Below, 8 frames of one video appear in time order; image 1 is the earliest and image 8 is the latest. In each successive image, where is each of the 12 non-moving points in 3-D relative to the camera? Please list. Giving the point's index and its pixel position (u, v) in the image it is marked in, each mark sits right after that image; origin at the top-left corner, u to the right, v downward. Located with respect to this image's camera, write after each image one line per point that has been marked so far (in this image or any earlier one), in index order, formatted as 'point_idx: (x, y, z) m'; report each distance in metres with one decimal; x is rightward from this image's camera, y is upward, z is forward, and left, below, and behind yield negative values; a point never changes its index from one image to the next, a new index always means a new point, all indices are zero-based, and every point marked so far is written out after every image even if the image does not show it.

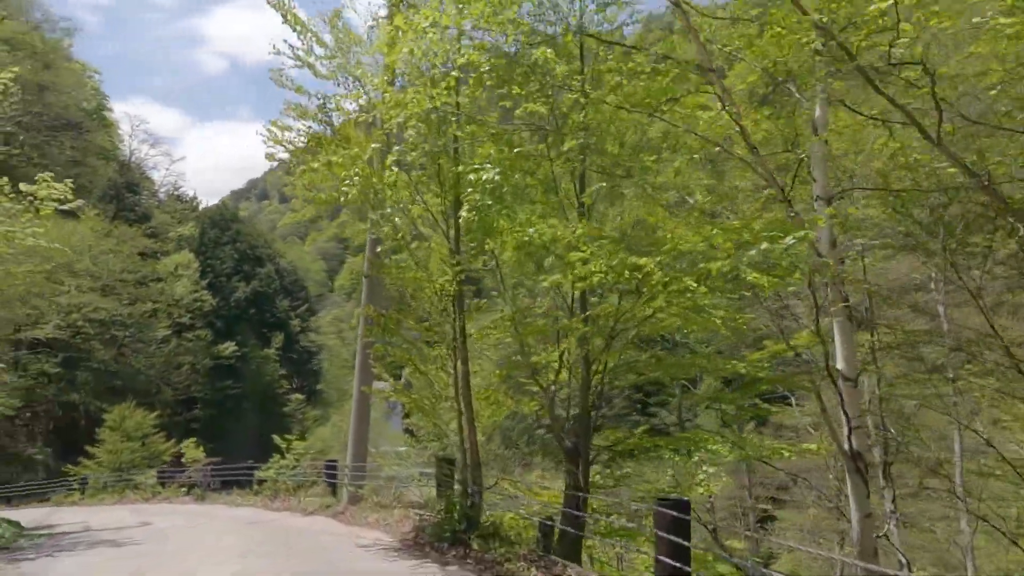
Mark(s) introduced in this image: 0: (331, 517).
0: (-3.2, -4.1, +11.5) m
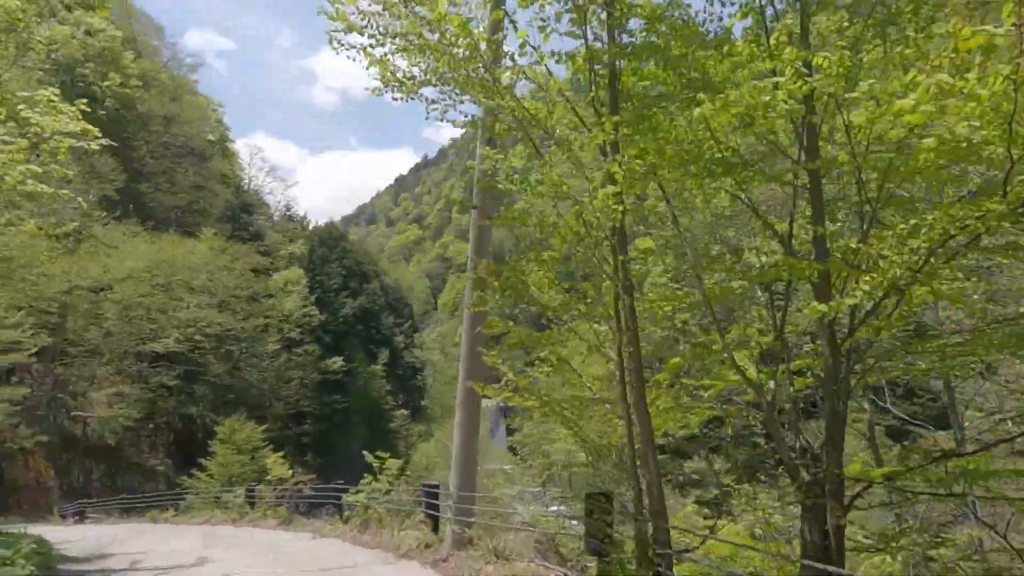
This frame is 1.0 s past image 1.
0: (-1.2, -4.1, +10.1) m
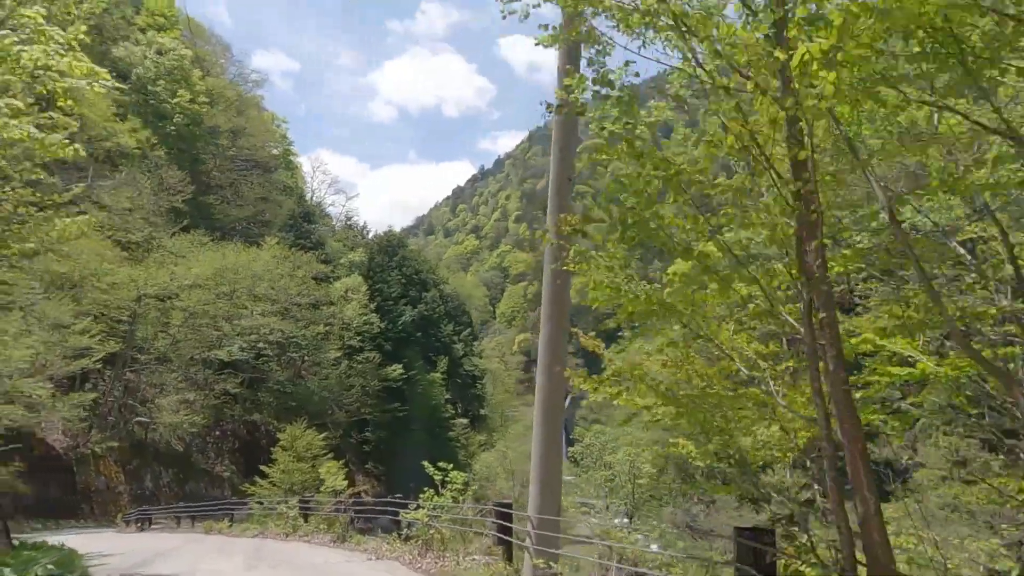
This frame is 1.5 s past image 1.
0: (-0.2, -4.0, +9.2) m
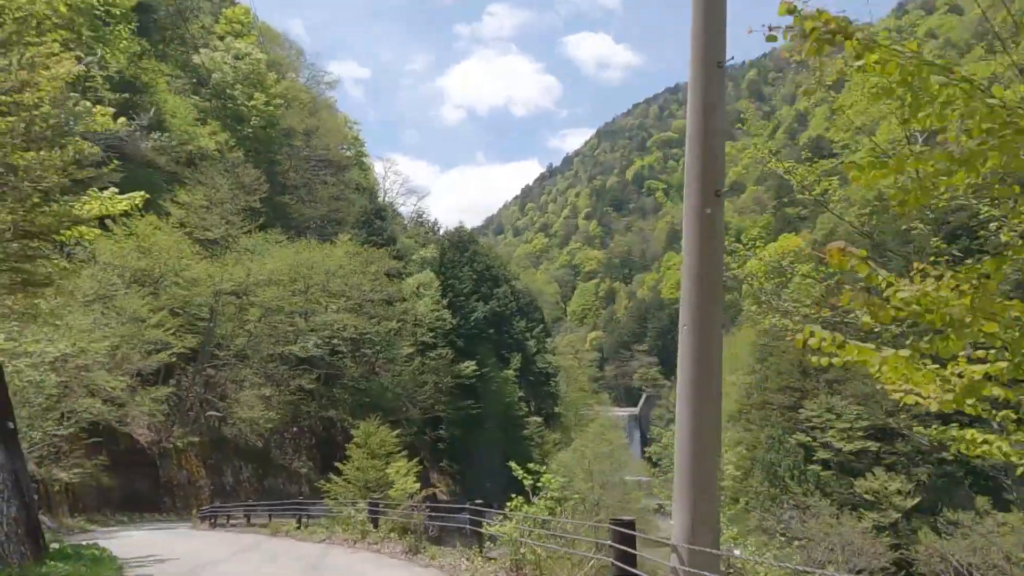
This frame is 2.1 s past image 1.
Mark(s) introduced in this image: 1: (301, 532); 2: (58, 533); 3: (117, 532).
0: (+1.0, -3.7, +8.0) m
1: (-4.7, -5.4, +14.6) m
2: (-9.9, -5.3, +14.4) m
3: (-9.1, -5.6, +15.2) m
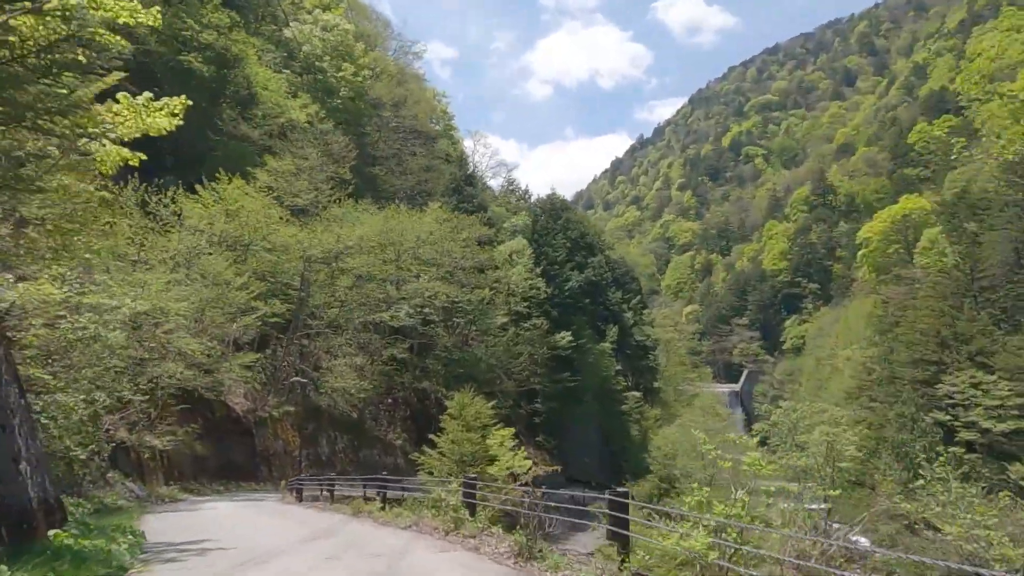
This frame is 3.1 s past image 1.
0: (+2.2, -2.9, +5.9) m
1: (-2.4, -4.4, +13.3) m
2: (-7.7, -4.5, +13.8) m
3: (-6.8, -4.7, +14.5) m
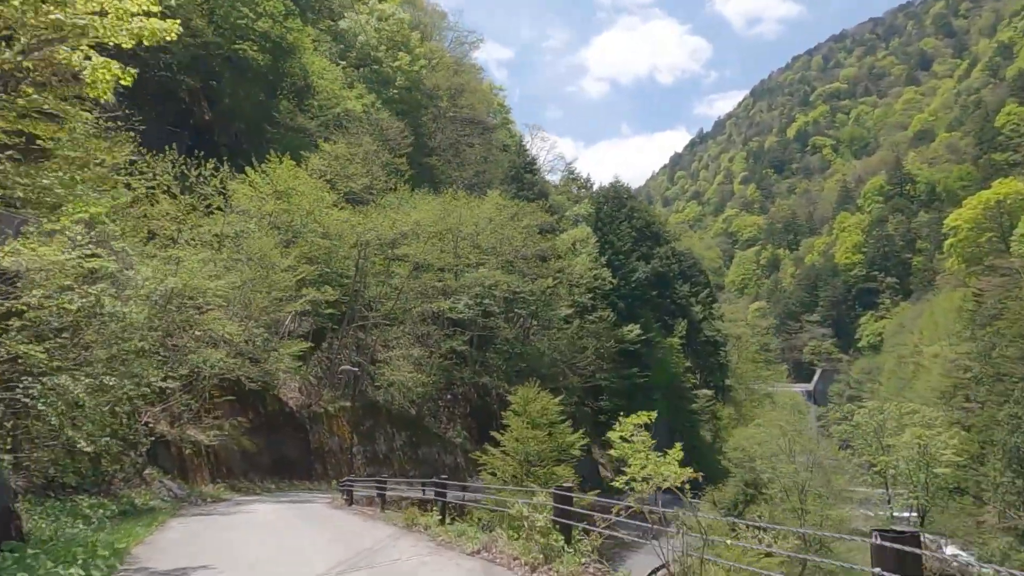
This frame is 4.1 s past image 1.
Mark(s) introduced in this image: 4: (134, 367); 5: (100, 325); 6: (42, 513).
0: (+3.0, -2.4, +3.9) m
1: (-1.0, -4.0, +11.6) m
2: (-6.2, -4.0, +12.5) m
3: (-5.3, -4.3, +13.1) m
4: (-5.9, -1.2, +10.4) m
5: (-5.5, -0.5, +8.8) m
6: (-5.6, -2.7, +7.8) m
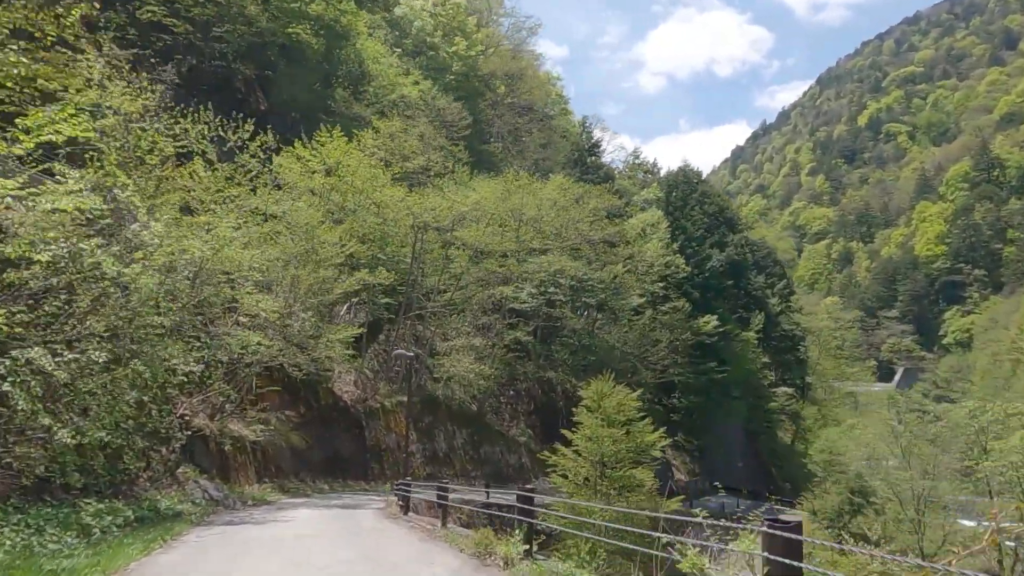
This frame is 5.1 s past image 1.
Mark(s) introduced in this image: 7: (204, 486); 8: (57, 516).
0: (+3.5, -1.9, +1.6) m
1: (+0.2, -3.5, +9.7) m
2: (-4.9, -3.6, +11.0) m
3: (-3.9, -3.9, +11.5) m
4: (-4.8, -0.8, +8.8) m
5: (-4.5, 0.0, +7.2) m
6: (-4.7, -2.2, +6.2) m
7: (-5.3, -3.4, +11.5) m
8: (-4.8, -2.4, +6.9) m
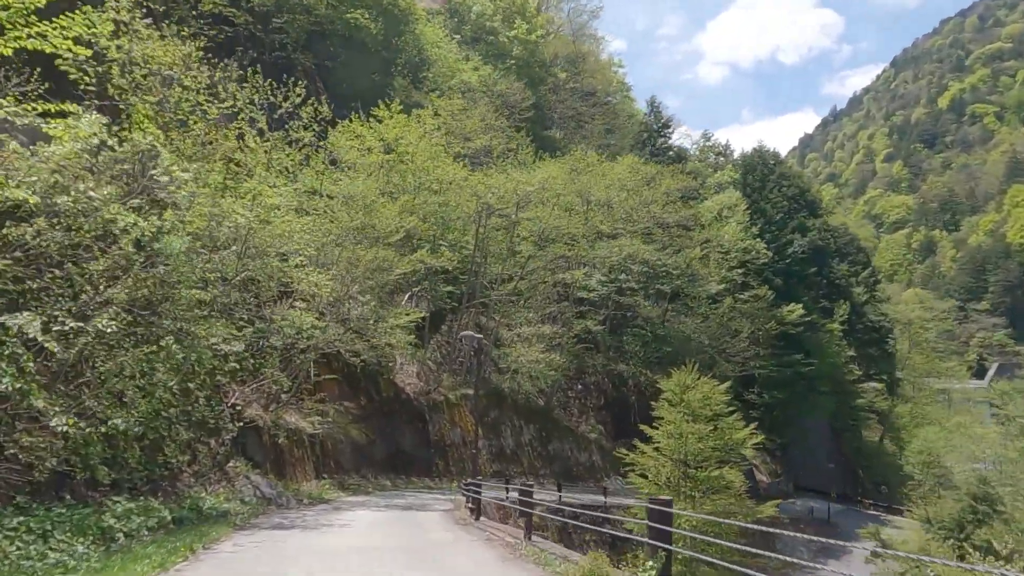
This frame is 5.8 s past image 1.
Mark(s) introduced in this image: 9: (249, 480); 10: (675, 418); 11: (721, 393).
0: (+3.9, -1.5, -0.2) m
1: (+1.3, -3.1, +8.2) m
2: (-3.6, -3.3, +10.0) m
3: (-2.6, -3.5, +10.4) m
4: (-3.8, -0.4, +7.8) m
5: (-3.6, +0.3, +6.2) m
6: (-3.8, -1.9, +5.2) m
7: (-4.0, -3.1, +10.5) m
8: (-3.9, -2.0, +5.9) m
9: (-4.1, -3.0, +10.4) m
10: (+4.2, -3.3, +17.0) m
11: (+5.8, -3.0, +18.8) m
